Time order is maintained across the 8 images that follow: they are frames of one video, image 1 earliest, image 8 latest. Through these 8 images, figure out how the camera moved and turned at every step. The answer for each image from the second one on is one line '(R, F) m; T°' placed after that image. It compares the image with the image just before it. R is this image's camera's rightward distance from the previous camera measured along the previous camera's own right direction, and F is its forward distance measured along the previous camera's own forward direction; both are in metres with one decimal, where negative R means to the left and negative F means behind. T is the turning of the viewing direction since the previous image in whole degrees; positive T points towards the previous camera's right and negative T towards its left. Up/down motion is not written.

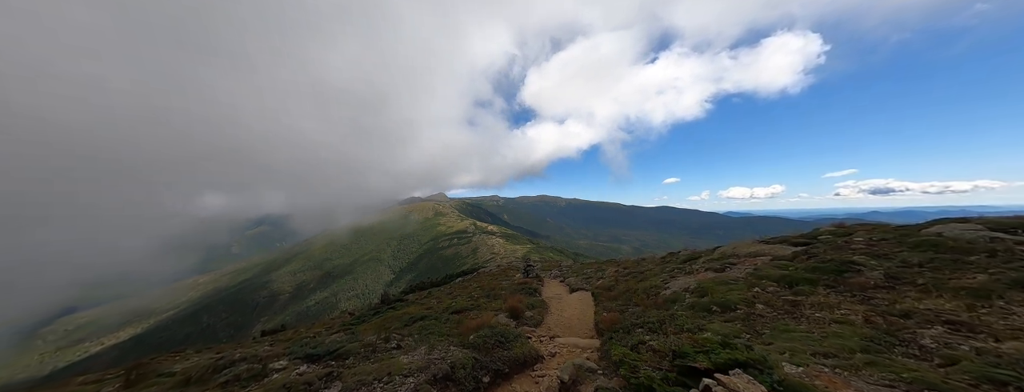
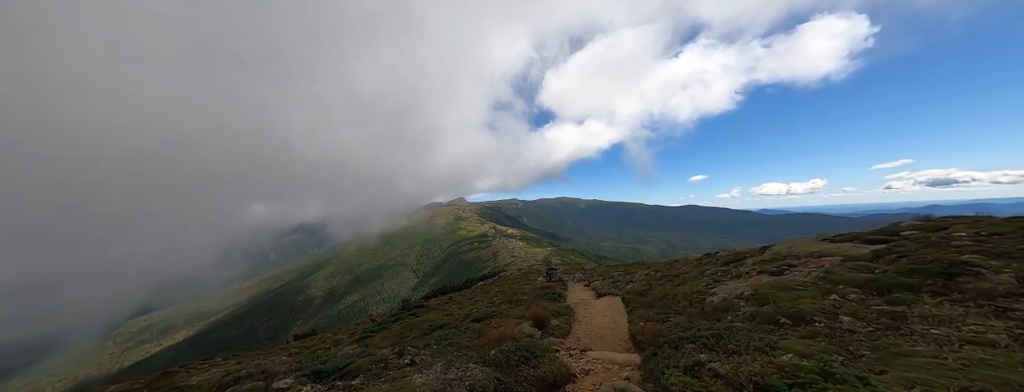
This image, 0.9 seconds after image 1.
(-0.2, +2.1) m; -4°
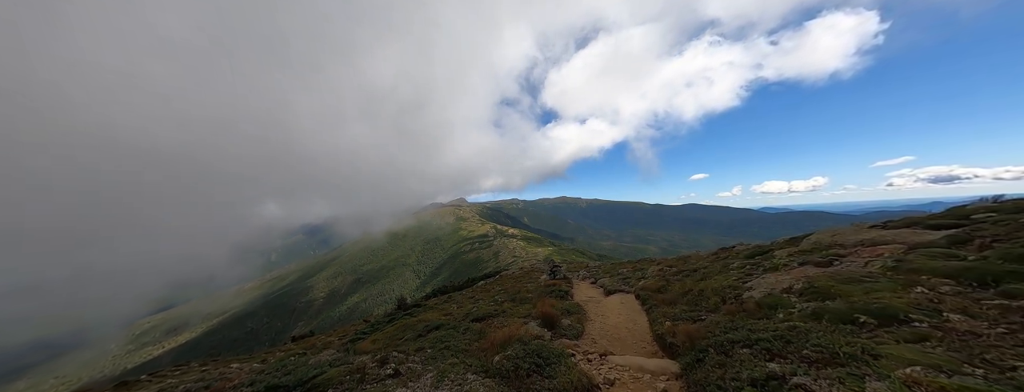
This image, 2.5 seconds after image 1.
(-0.3, +3.3) m; 0°
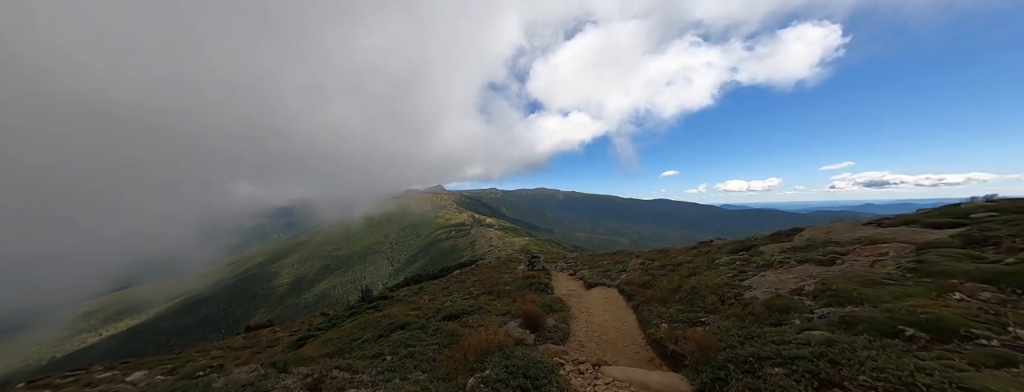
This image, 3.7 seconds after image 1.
(-0.3, +3.4) m; +4°
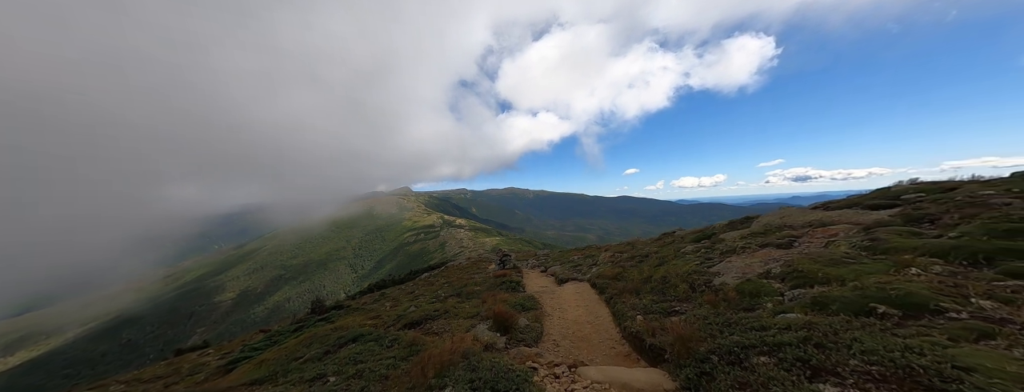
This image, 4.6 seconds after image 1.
(+0.3, +1.8) m; +6°
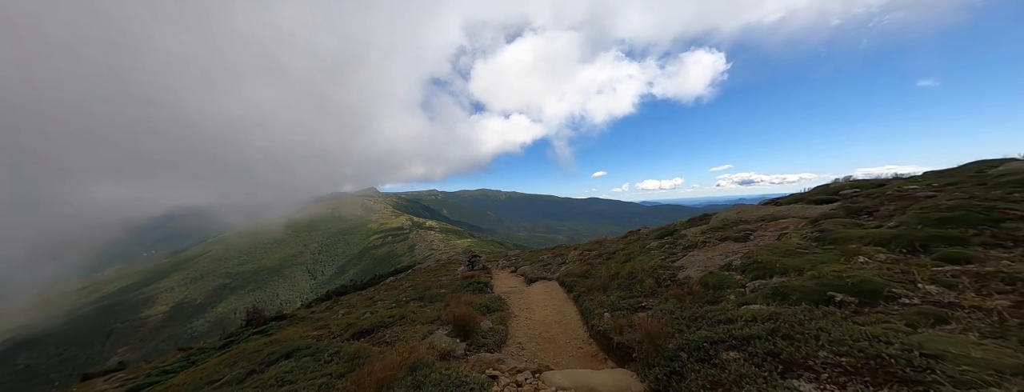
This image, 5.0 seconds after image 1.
(+0.6, +1.3) m; +6°
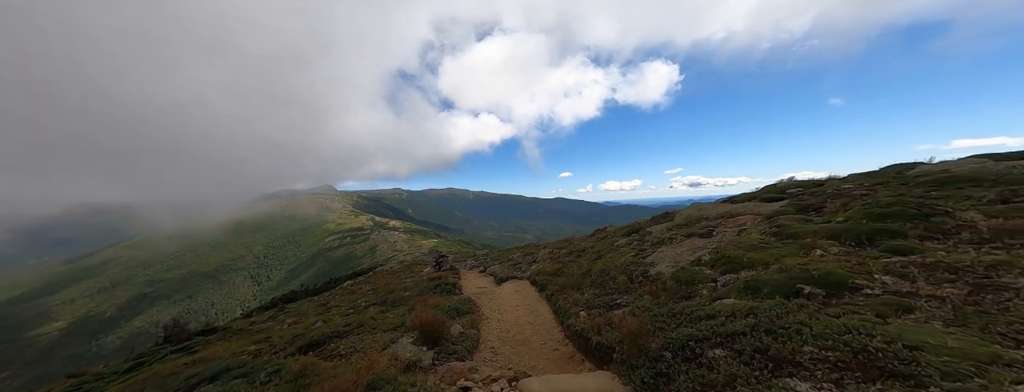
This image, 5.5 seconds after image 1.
(-0.4, +1.1) m; +7°
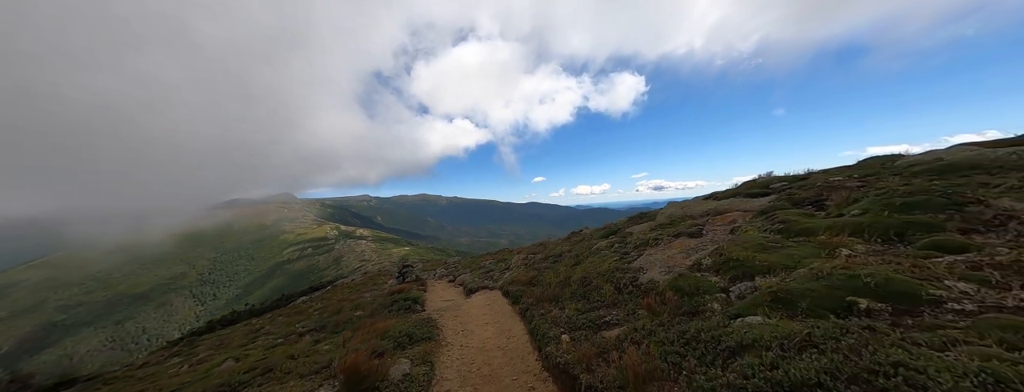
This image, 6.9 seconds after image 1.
(+0.6, +3.7) m; +5°
